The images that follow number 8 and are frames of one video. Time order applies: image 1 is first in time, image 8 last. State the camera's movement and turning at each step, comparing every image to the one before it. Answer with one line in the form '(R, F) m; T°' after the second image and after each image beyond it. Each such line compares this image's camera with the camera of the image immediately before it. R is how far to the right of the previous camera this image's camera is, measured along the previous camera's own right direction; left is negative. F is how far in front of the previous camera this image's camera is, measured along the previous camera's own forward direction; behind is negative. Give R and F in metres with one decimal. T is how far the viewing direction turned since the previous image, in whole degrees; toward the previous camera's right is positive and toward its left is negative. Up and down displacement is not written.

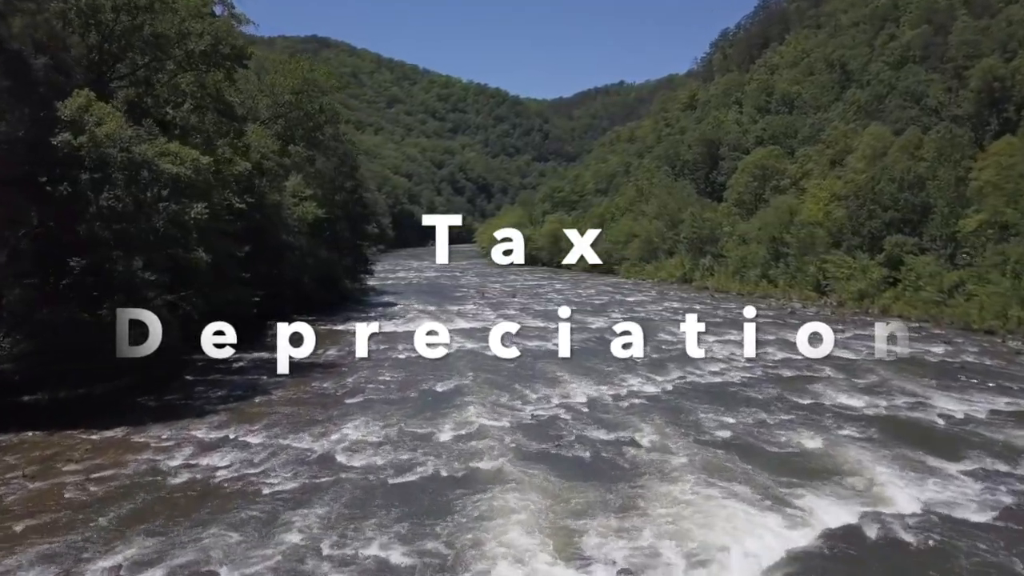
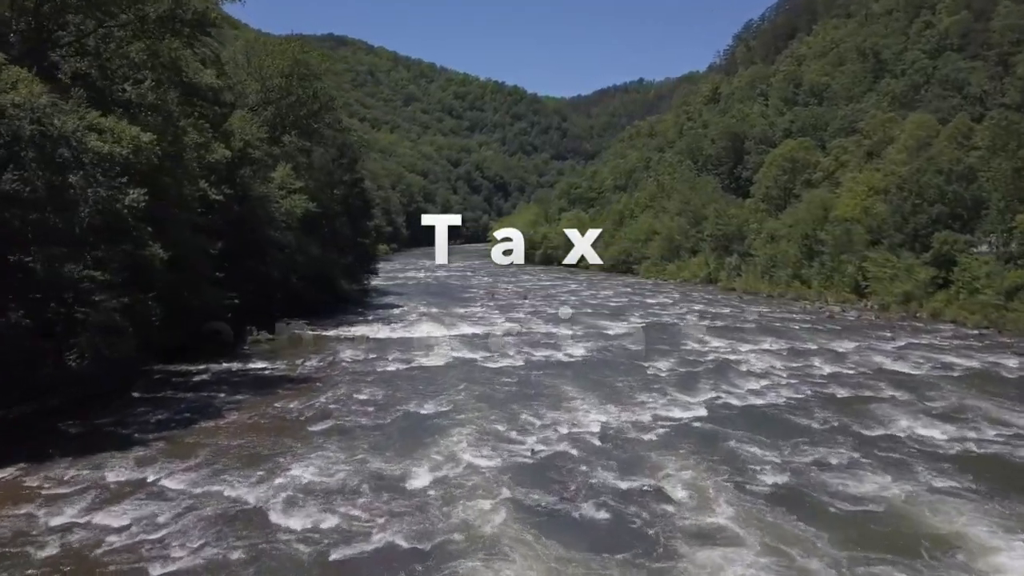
(+0.4, +3.5) m; -1°
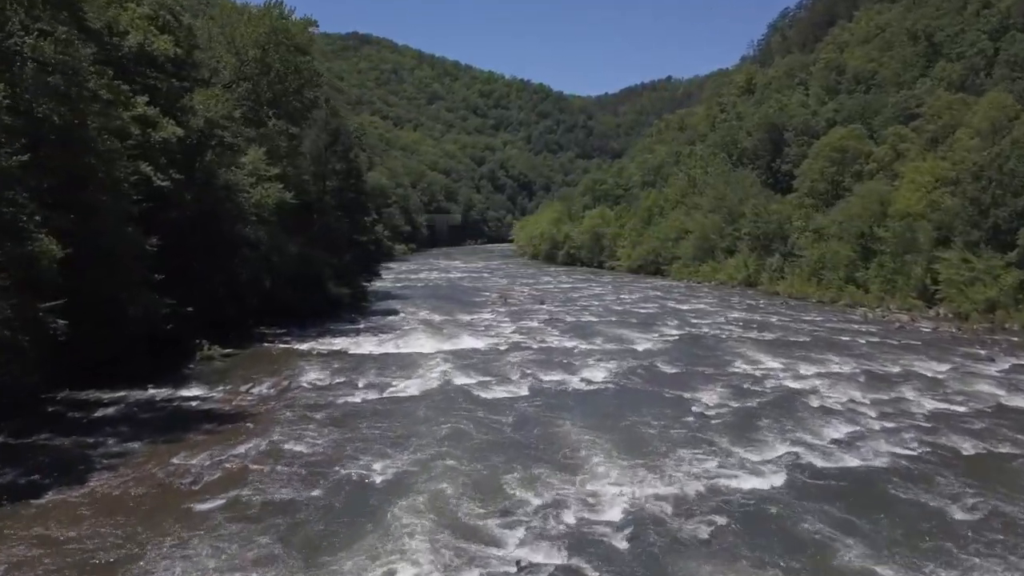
(+0.6, +5.3) m; -2°
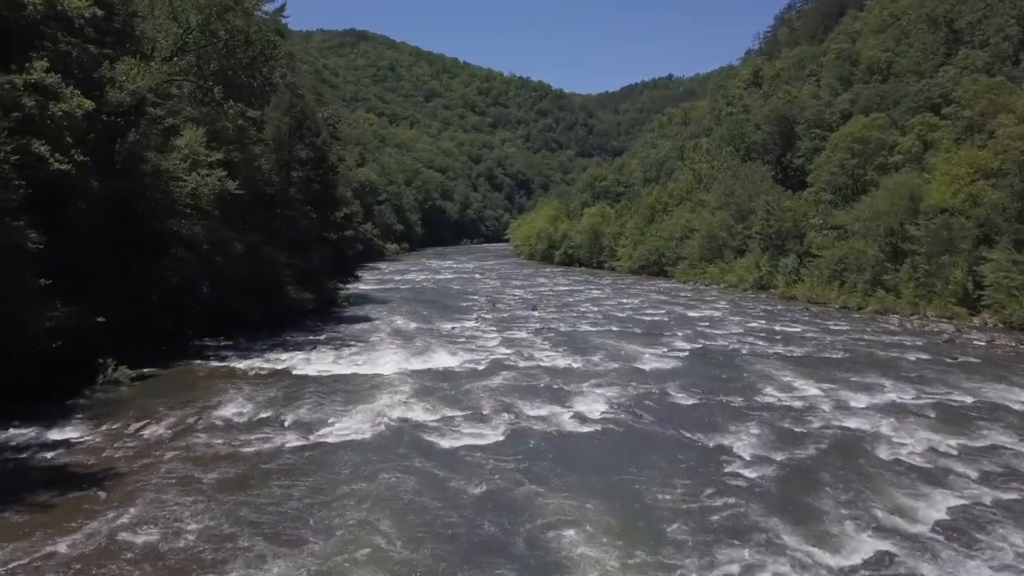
(+0.5, +4.5) m; 0°
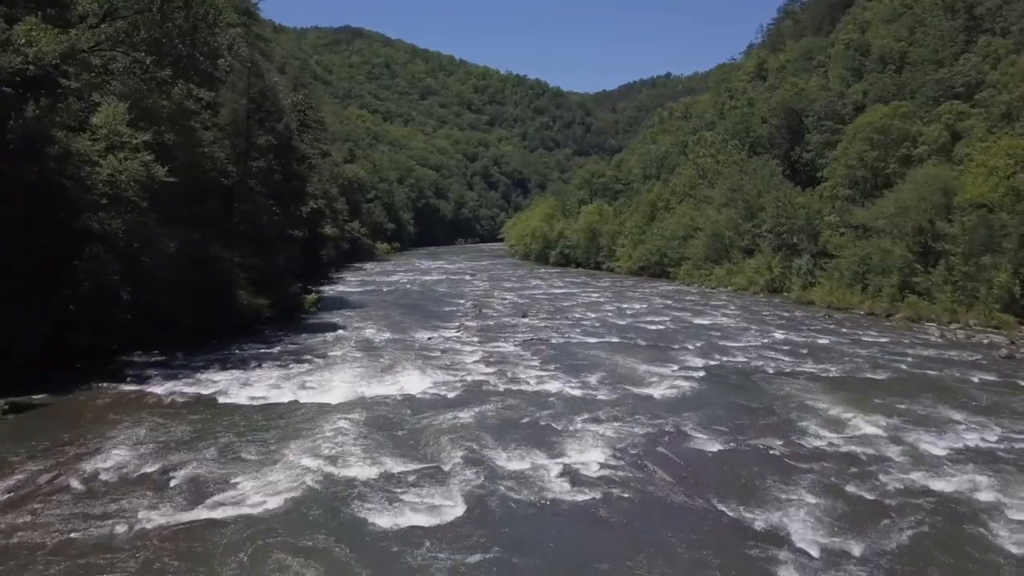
(+0.4, +4.0) m; 0°
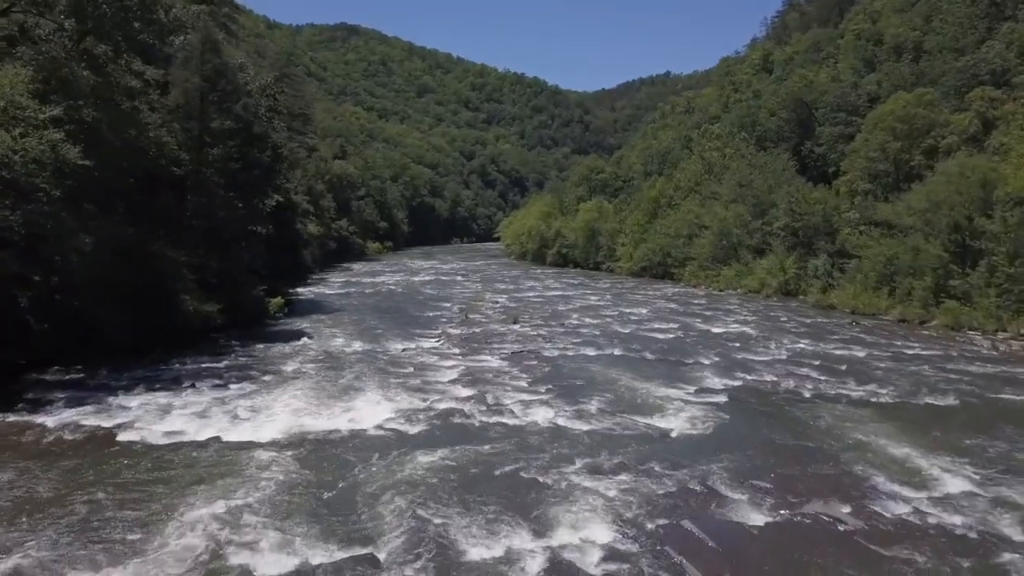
(+0.3, +3.6) m; 0°
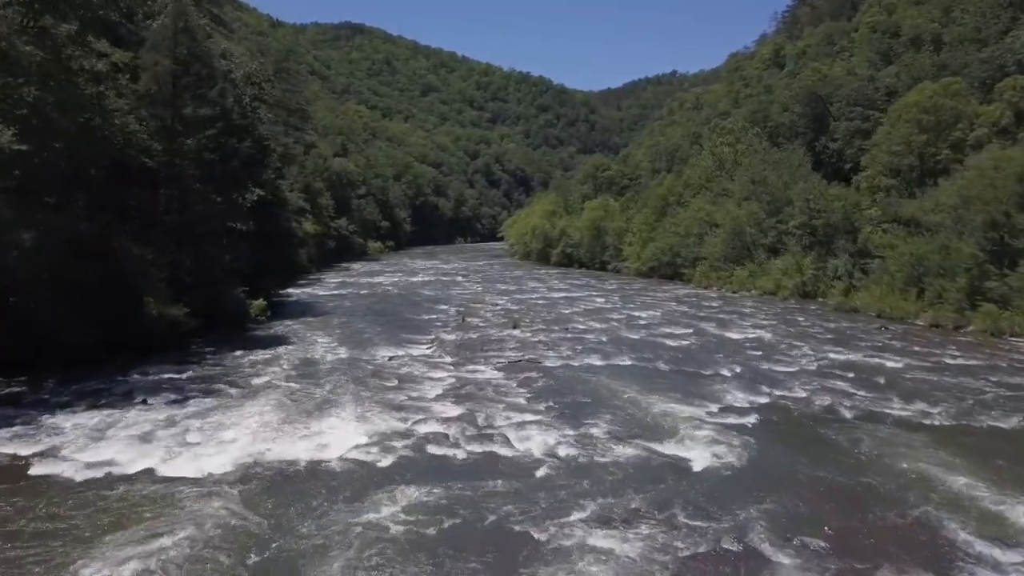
(+0.2, +2.3) m; 0°
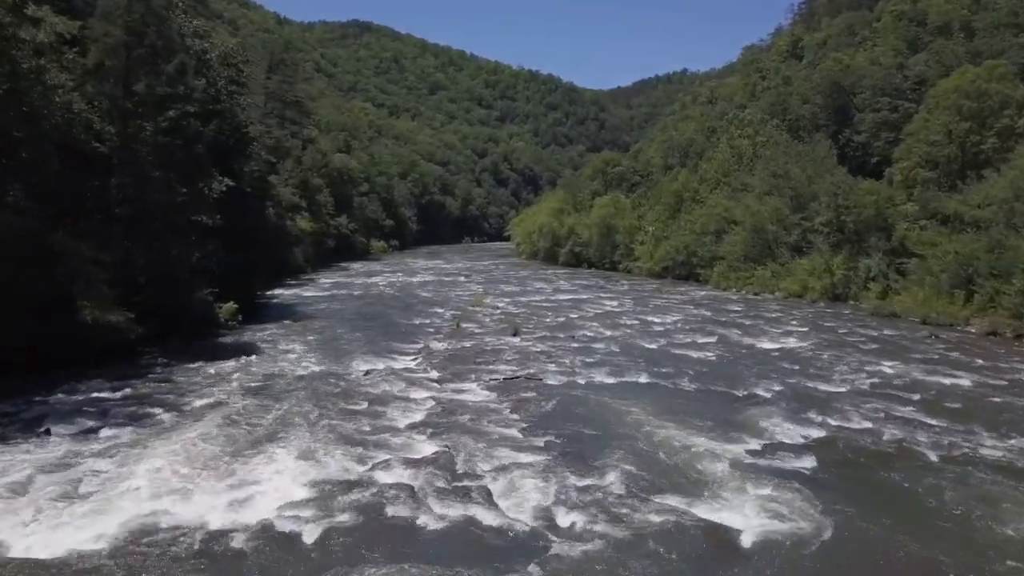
(+0.3, +3.2) m; -1°
